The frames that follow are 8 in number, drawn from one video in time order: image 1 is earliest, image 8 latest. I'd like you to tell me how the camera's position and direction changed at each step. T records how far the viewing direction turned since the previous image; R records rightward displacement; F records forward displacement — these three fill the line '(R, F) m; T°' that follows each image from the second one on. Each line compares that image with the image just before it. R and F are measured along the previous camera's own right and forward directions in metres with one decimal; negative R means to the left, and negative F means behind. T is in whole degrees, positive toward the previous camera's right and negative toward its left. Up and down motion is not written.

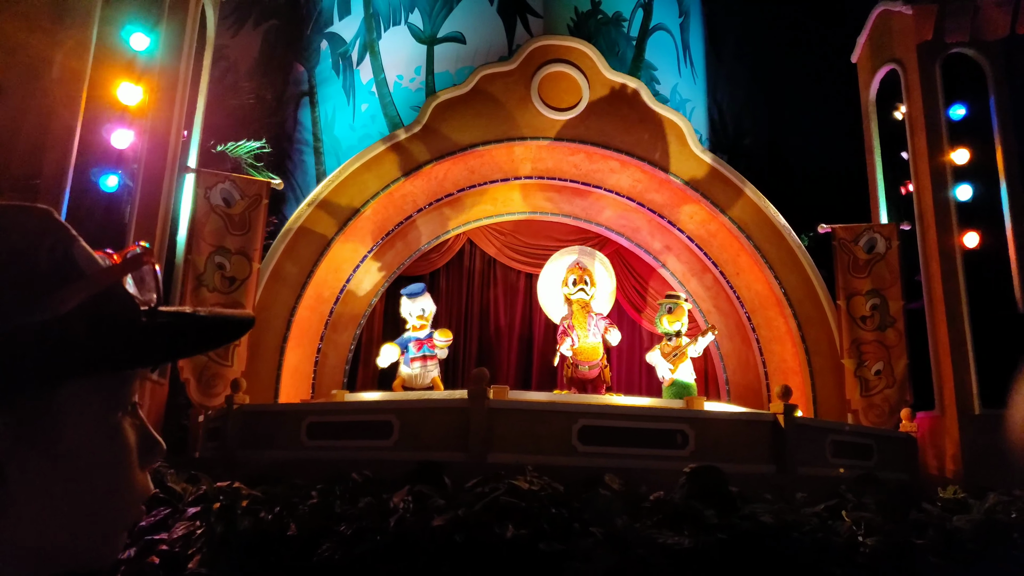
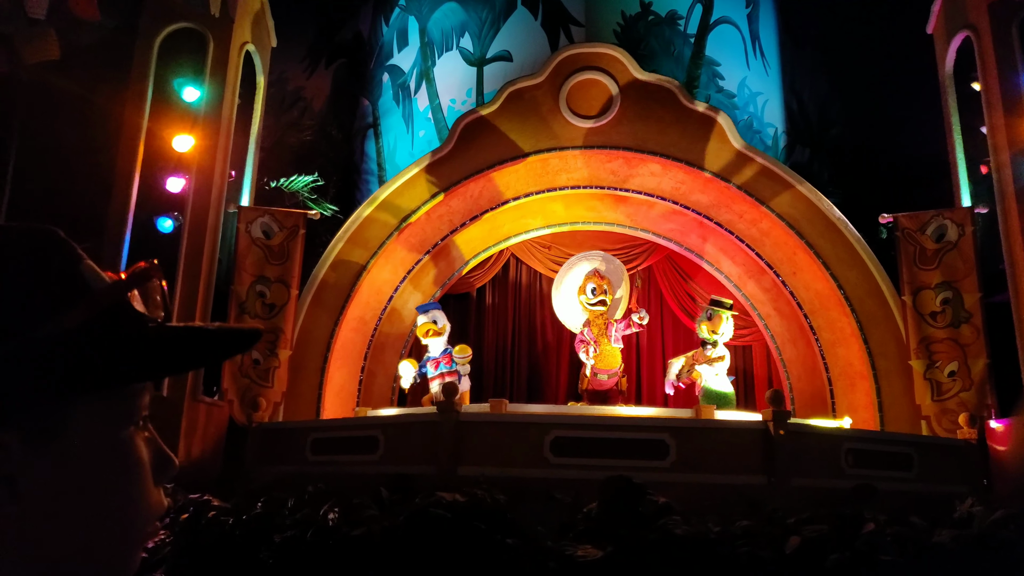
(+1.1, +0.1) m; -11°
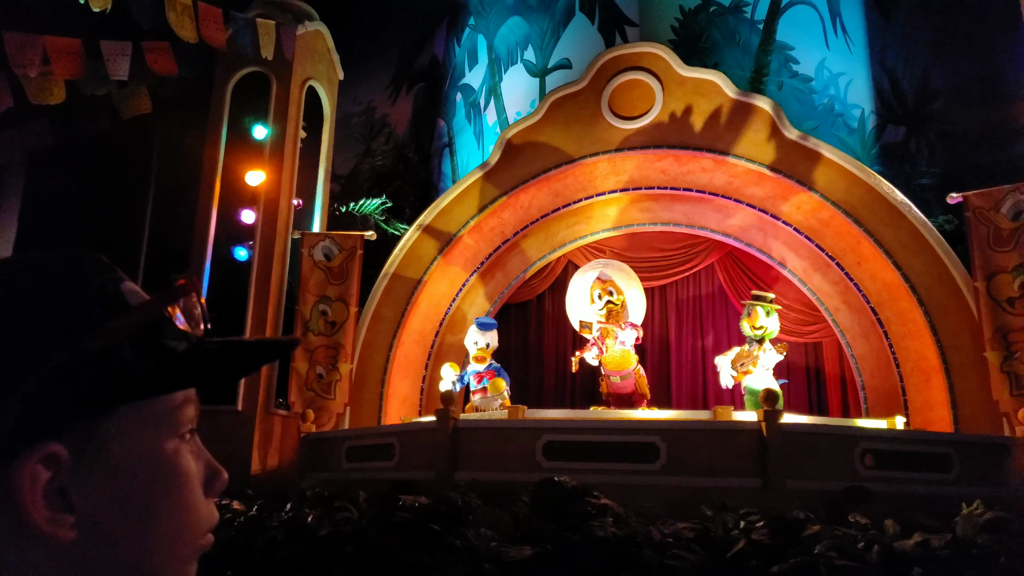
(+1.0, 0.0) m; -11°
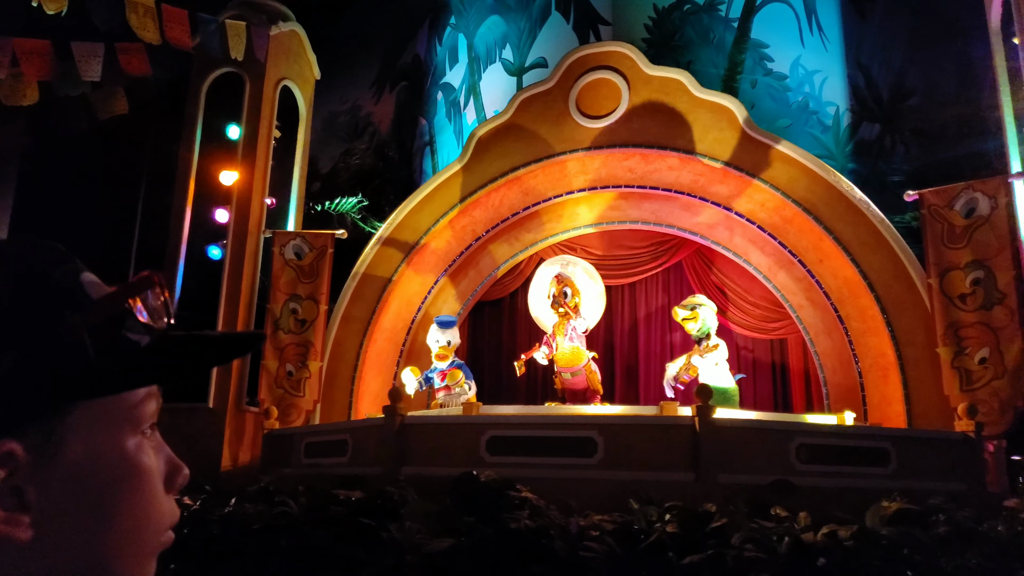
(+0.4, -0.1) m; -1°
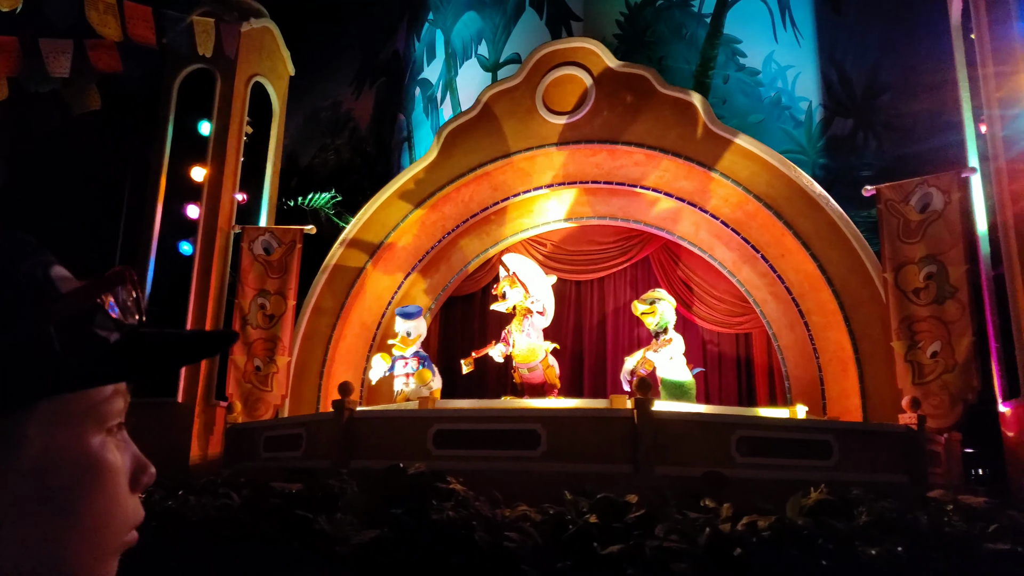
(+0.3, -0.1) m; 0°
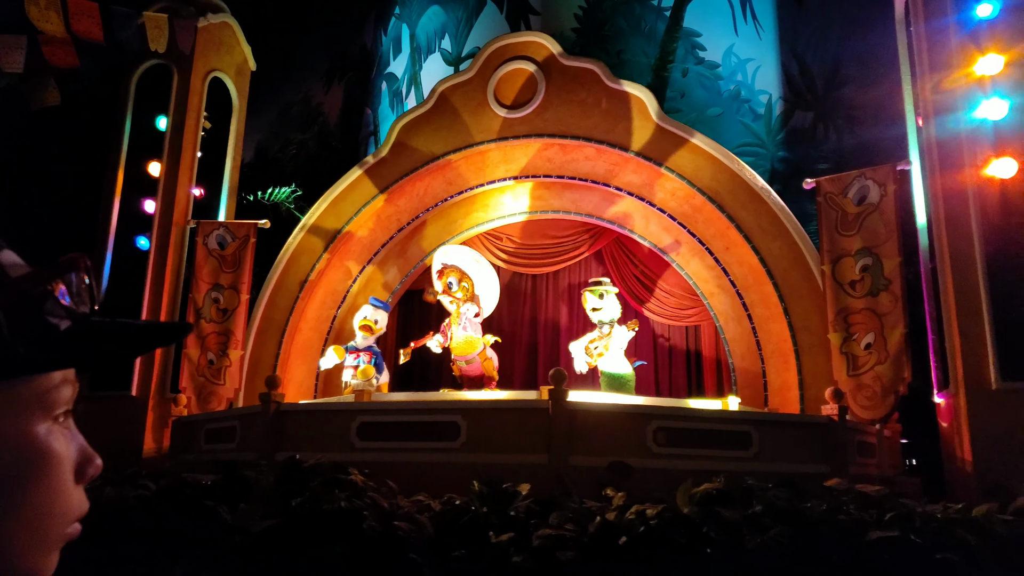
(+0.5, -0.1) m; 0°
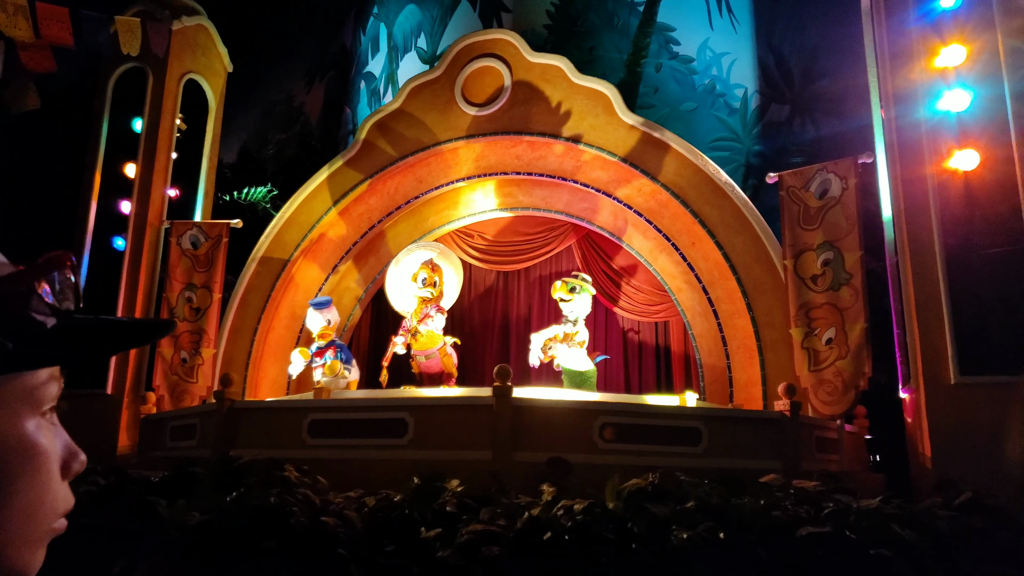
(+0.4, 0.0) m; 0°
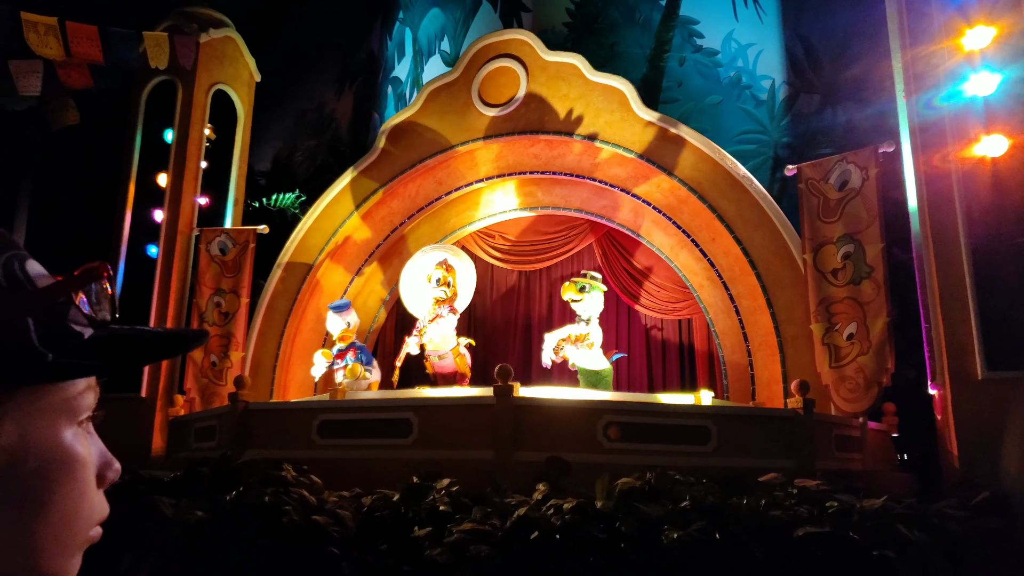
(+0.3, 0.0) m; -4°
